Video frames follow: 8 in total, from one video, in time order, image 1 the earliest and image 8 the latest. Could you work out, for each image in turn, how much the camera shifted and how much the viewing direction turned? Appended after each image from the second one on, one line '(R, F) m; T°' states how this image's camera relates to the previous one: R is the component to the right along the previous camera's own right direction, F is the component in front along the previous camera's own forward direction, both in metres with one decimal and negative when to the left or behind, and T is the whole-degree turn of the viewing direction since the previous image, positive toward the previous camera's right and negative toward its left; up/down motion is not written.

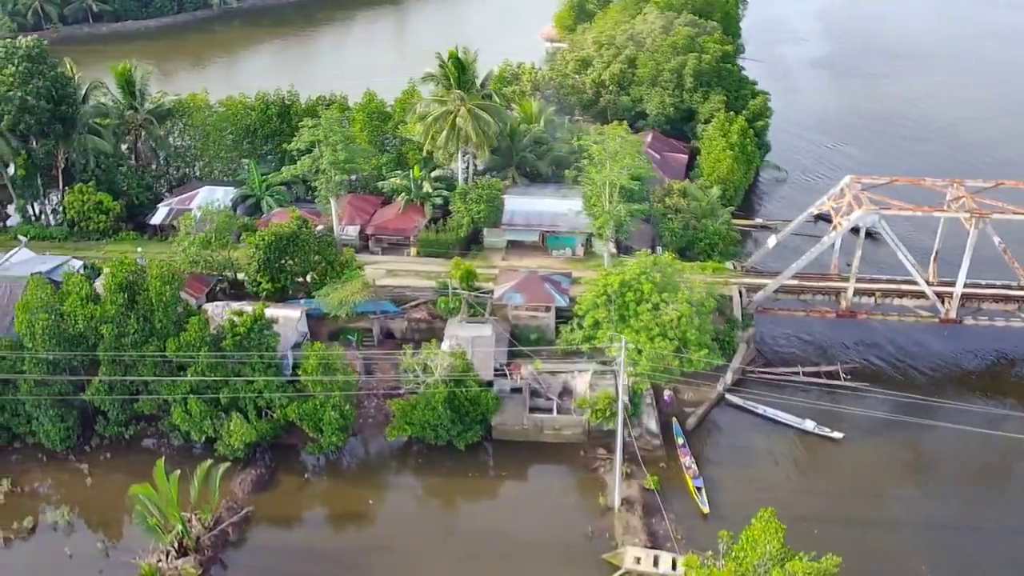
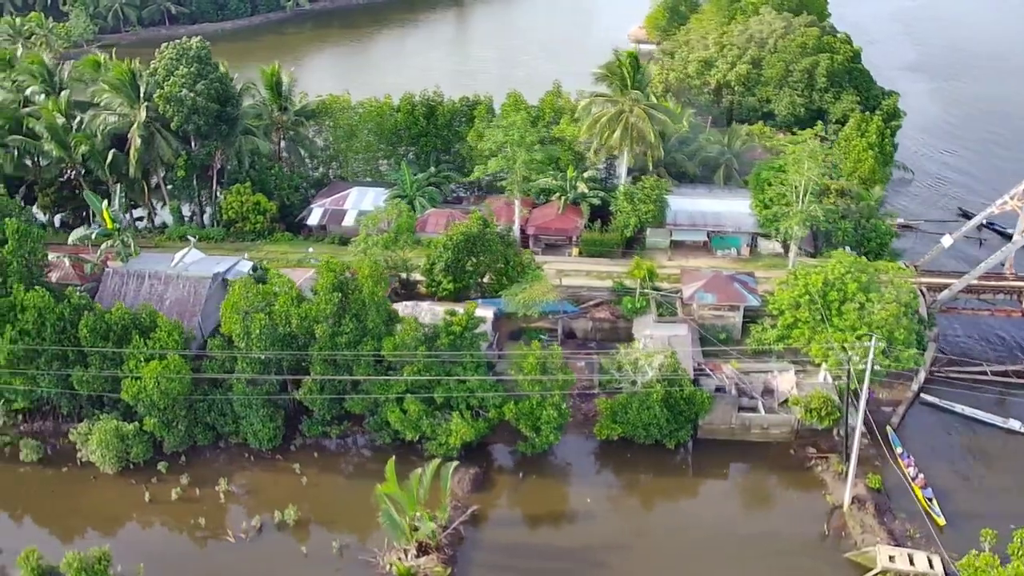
(-5.6, 0.0) m; 0°
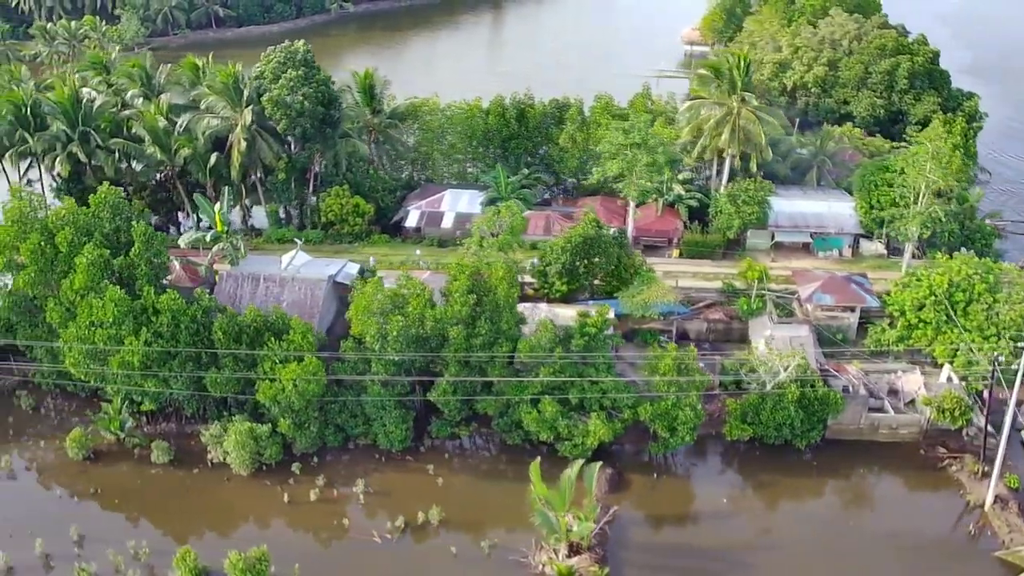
(-3.6, -0.2) m; 0°
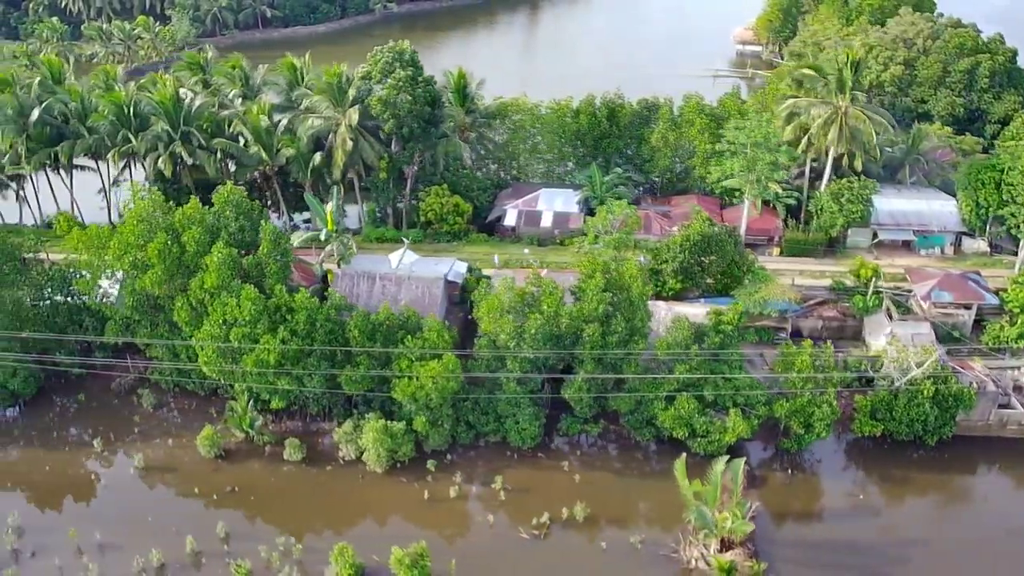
(-3.7, -0.2) m; 0°
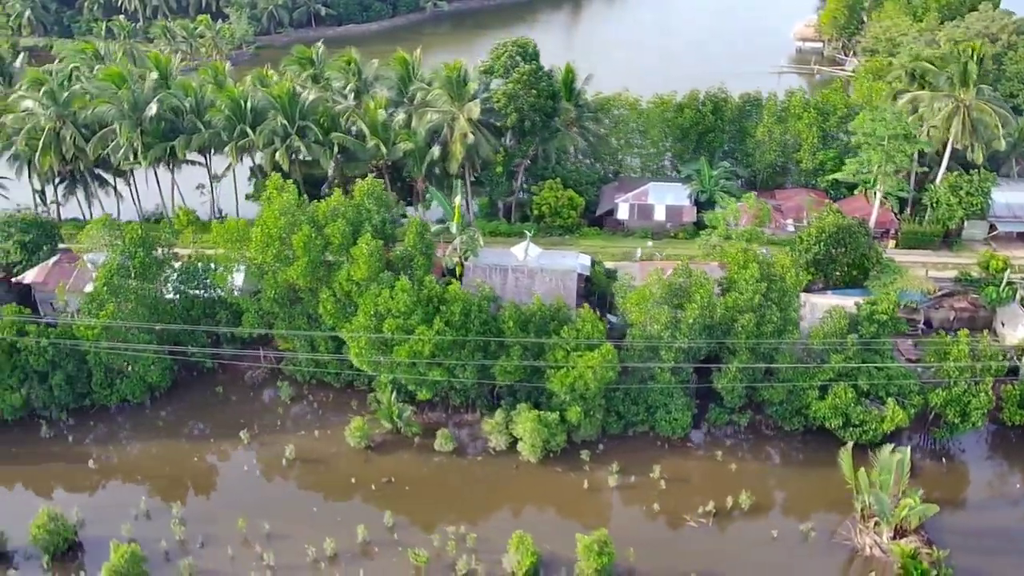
(-4.2, -0.1) m; 0°
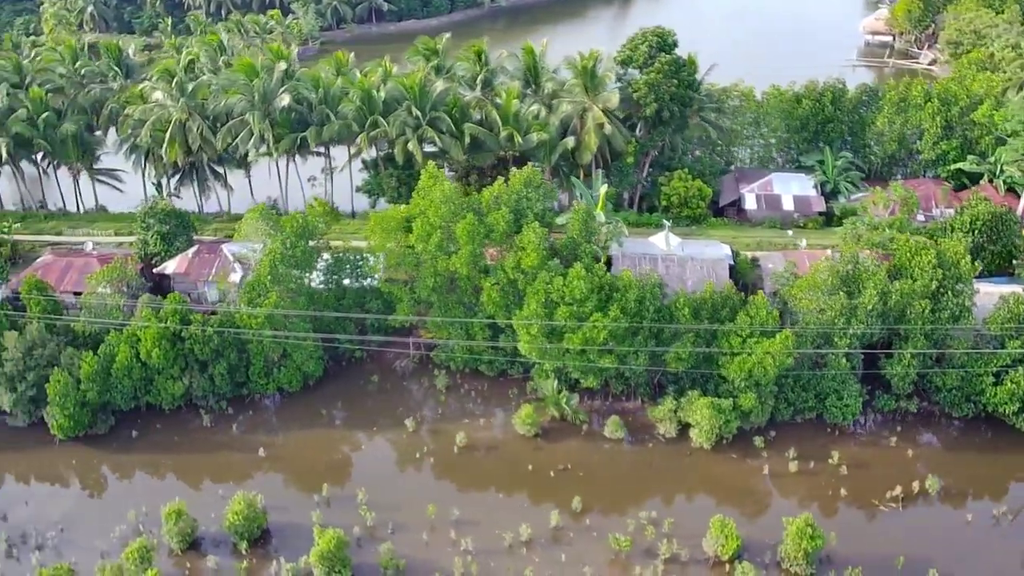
(-4.8, 0.0) m; 0°
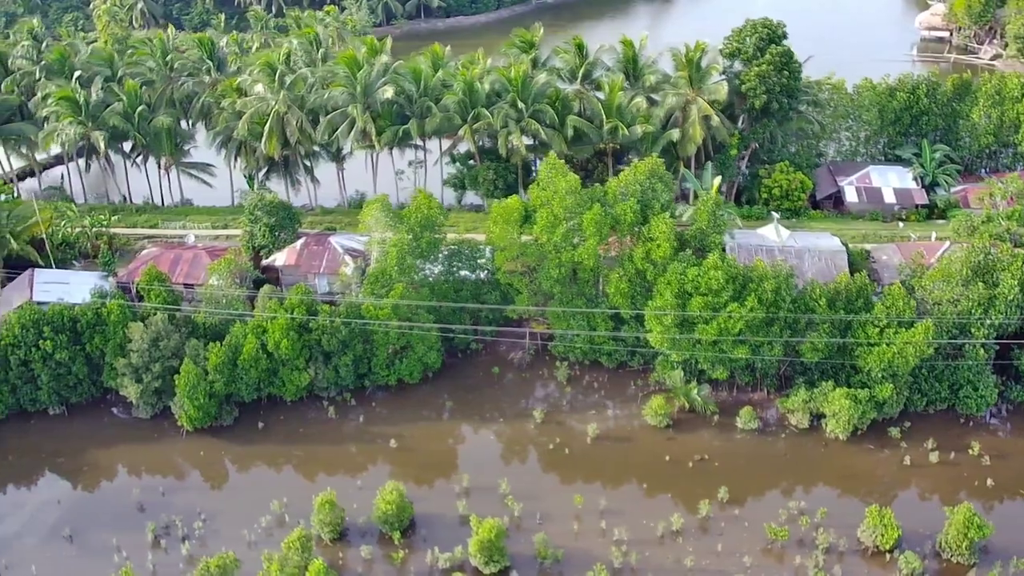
(-3.7, +0.1) m; 0°
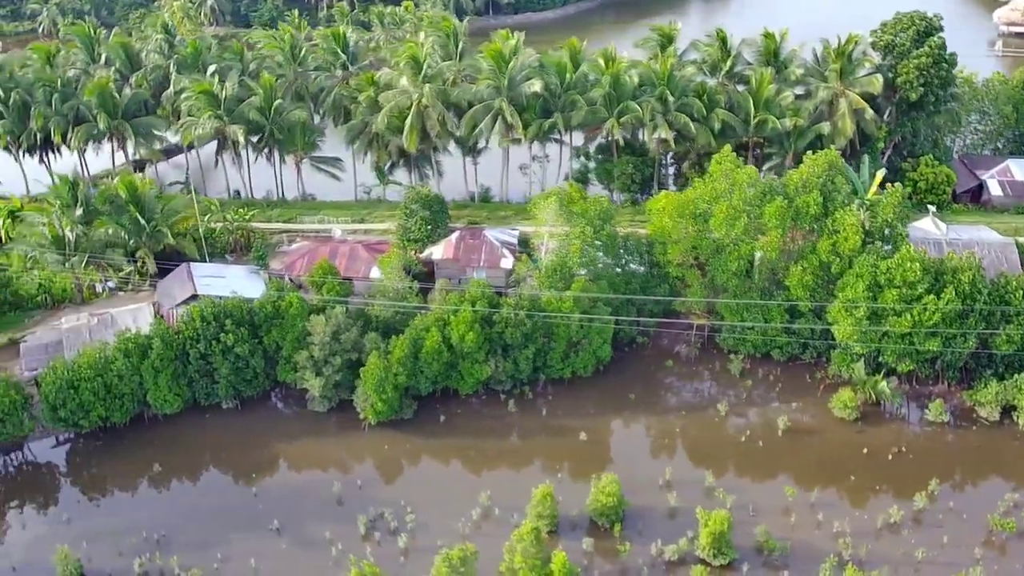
(-5.3, +0.1) m; 0°
